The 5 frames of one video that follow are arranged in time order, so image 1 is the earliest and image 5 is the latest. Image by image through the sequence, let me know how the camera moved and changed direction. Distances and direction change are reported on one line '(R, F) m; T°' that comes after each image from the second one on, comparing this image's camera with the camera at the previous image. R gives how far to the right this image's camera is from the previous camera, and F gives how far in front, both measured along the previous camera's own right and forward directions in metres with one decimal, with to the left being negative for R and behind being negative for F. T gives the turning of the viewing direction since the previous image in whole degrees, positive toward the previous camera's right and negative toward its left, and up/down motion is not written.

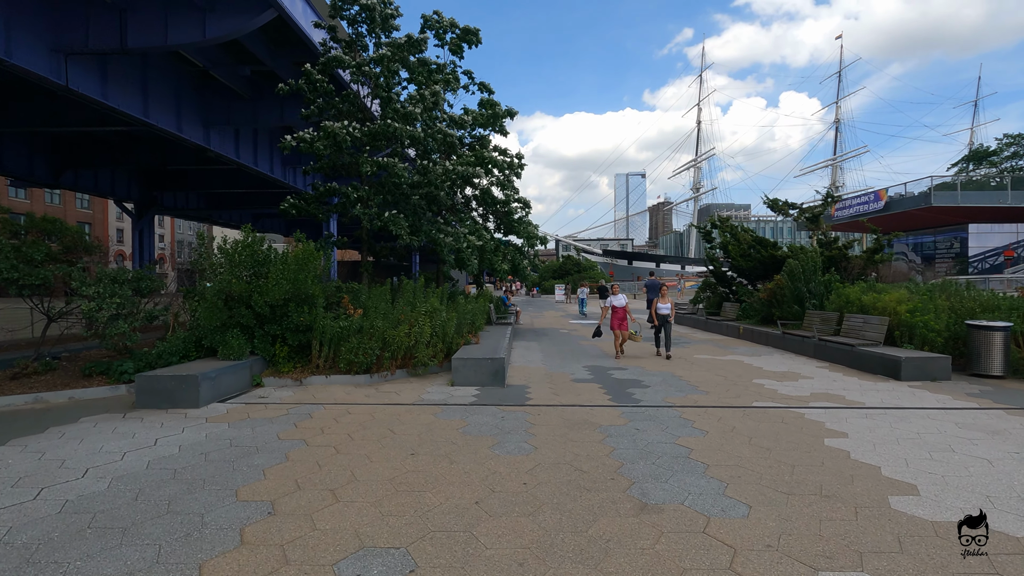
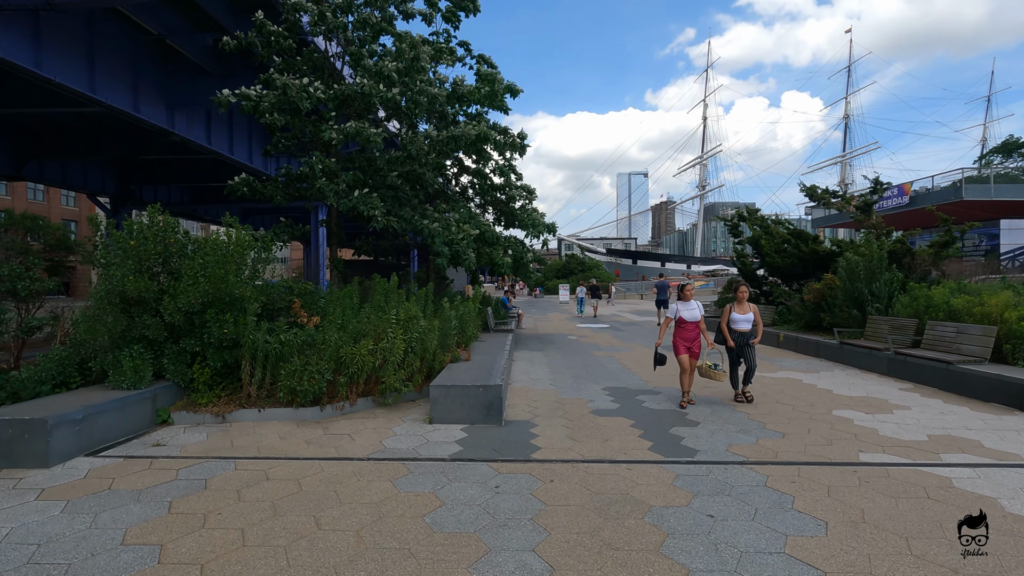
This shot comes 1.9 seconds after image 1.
(0.0, +2.2) m; 0°
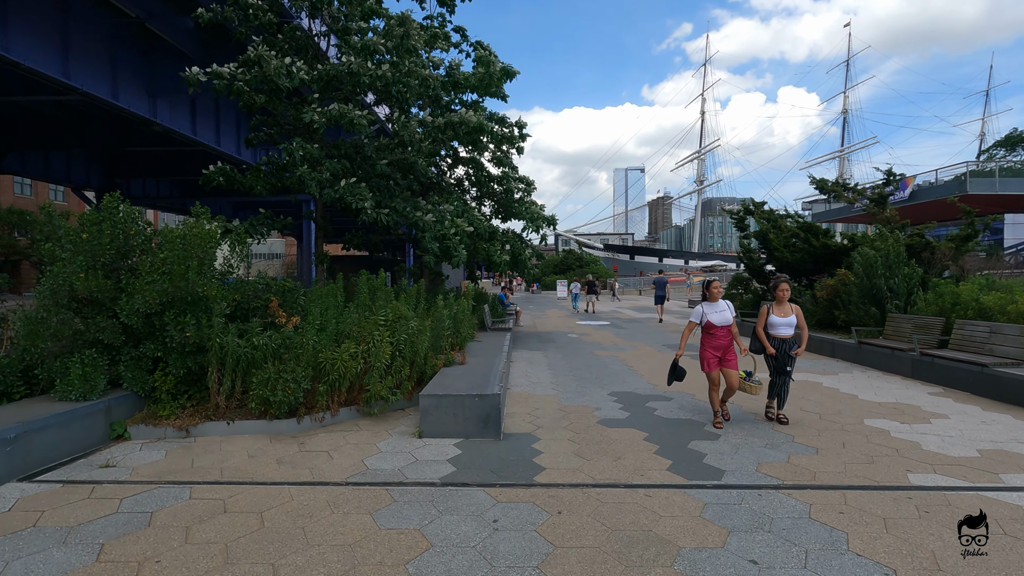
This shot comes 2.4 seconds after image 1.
(0.0, +0.6) m; 0°
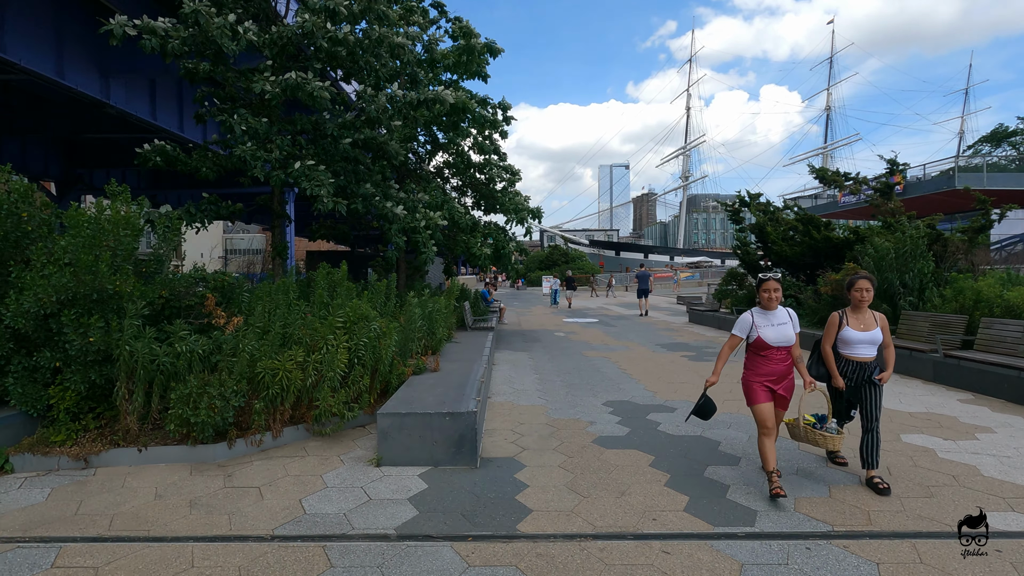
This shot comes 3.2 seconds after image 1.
(+0.1, +1.0) m; +2°
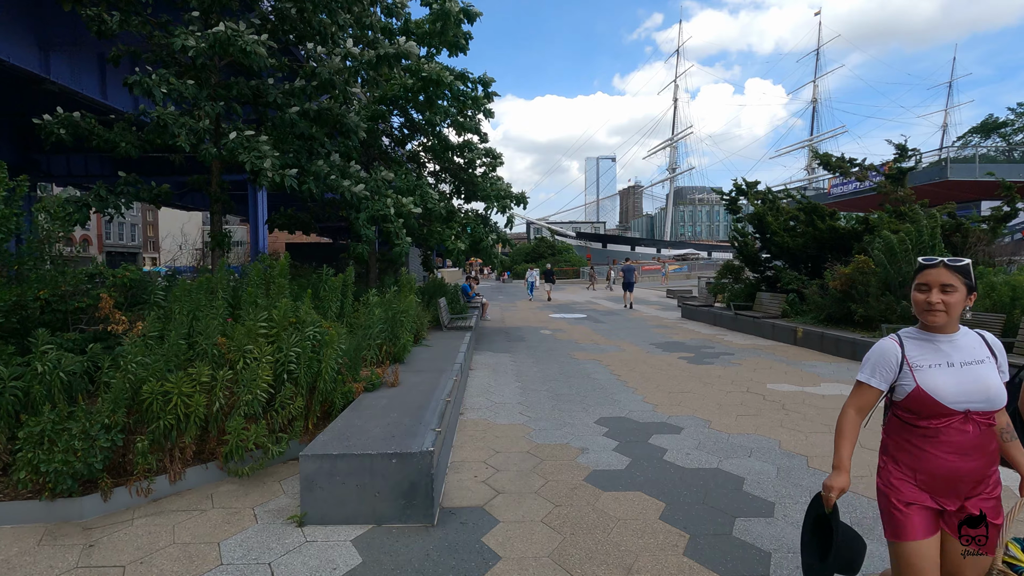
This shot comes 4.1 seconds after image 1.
(+0.1, +1.1) m; +1°
